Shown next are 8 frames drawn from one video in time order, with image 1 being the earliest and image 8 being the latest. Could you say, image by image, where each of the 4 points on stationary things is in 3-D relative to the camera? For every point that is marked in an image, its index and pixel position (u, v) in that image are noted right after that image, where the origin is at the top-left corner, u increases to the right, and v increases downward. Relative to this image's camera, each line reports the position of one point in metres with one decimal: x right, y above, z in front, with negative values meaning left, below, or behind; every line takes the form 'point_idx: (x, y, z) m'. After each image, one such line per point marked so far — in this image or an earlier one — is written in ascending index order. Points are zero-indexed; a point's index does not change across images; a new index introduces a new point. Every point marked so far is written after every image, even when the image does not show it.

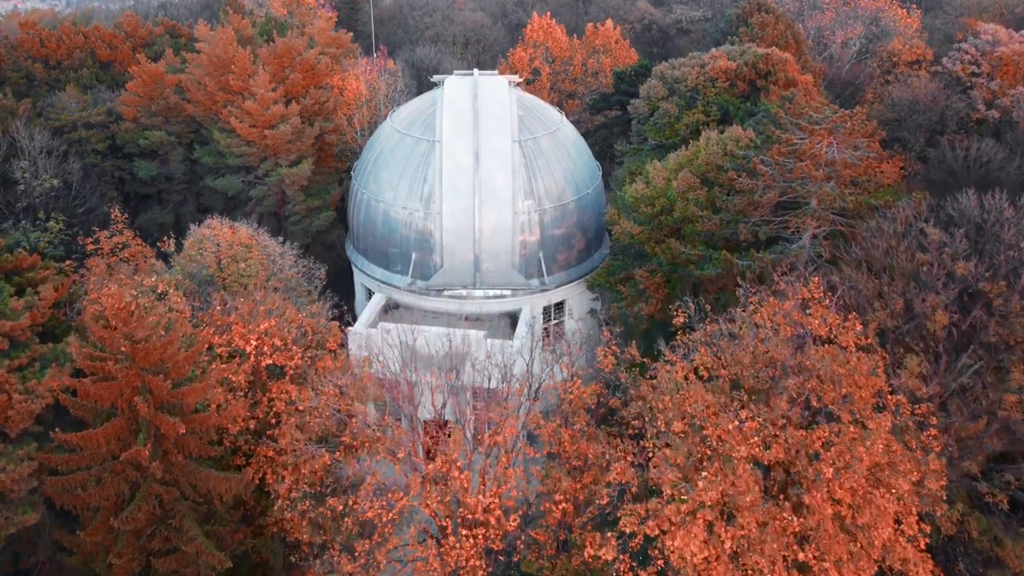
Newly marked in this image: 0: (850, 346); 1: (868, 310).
0: (+6.6, -1.1, +15.6) m
1: (+8.7, -0.5, +19.6) m
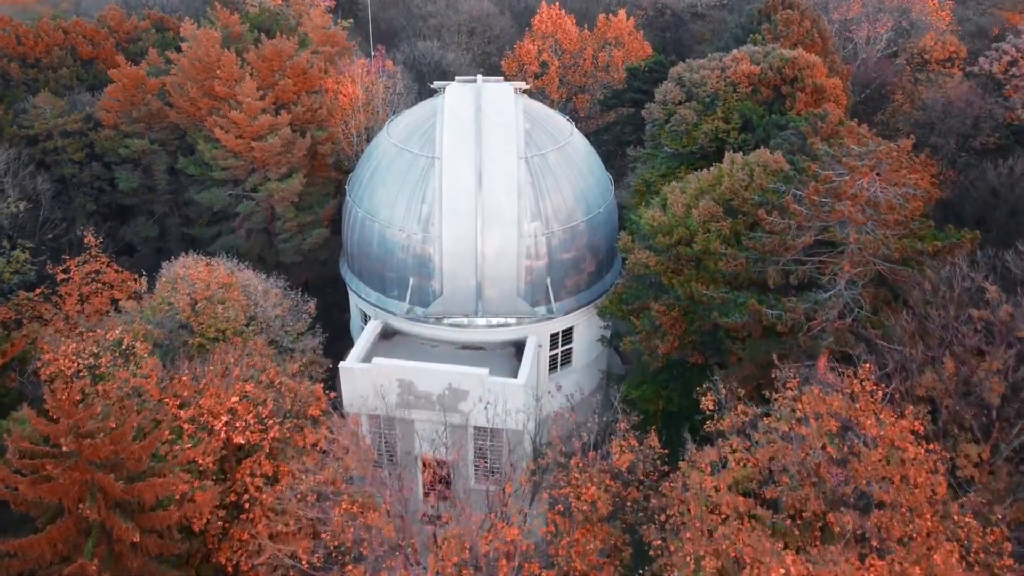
0: (+6.6, -2.7, +13.4) m
1: (+8.8, -2.0, +17.4) m
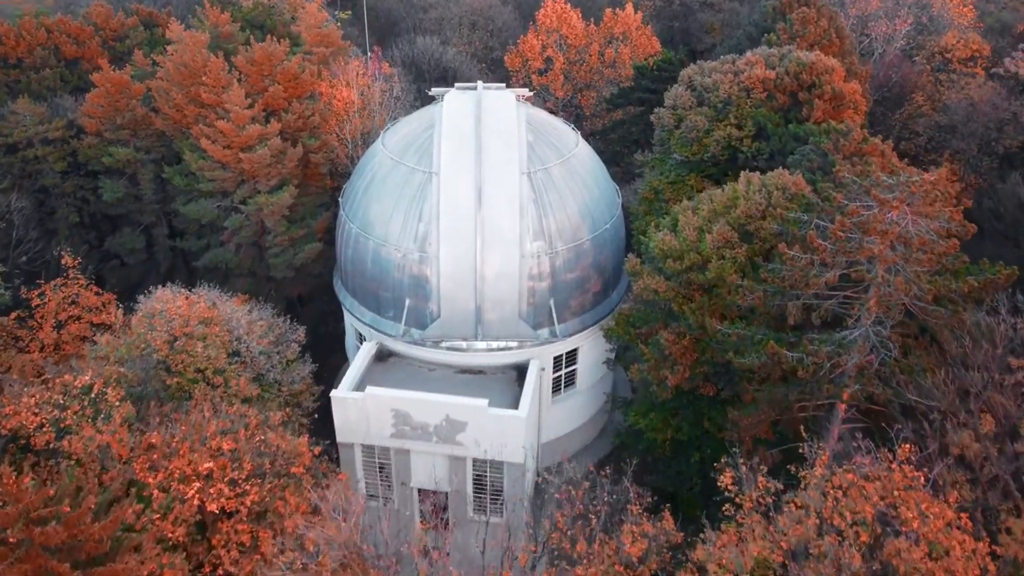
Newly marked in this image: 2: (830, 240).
0: (+6.6, -3.9, +11.9) m
1: (+8.8, -3.1, +15.9) m
2: (+7.7, +1.1, +19.4) m
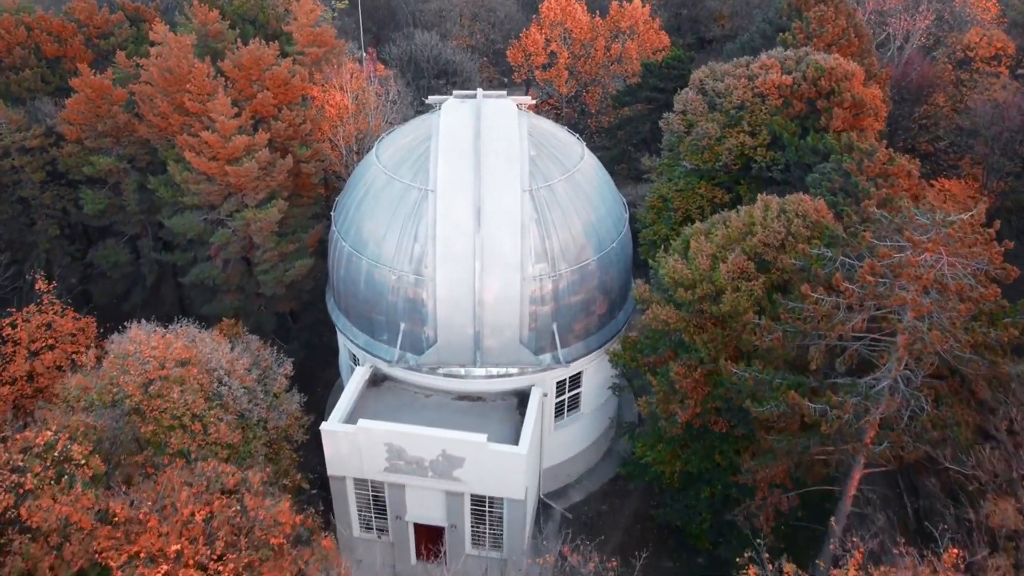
0: (+6.6, -5.1, +10.5) m
1: (+8.8, -4.2, +14.4) m
2: (+7.7, +0.1, +17.9) m
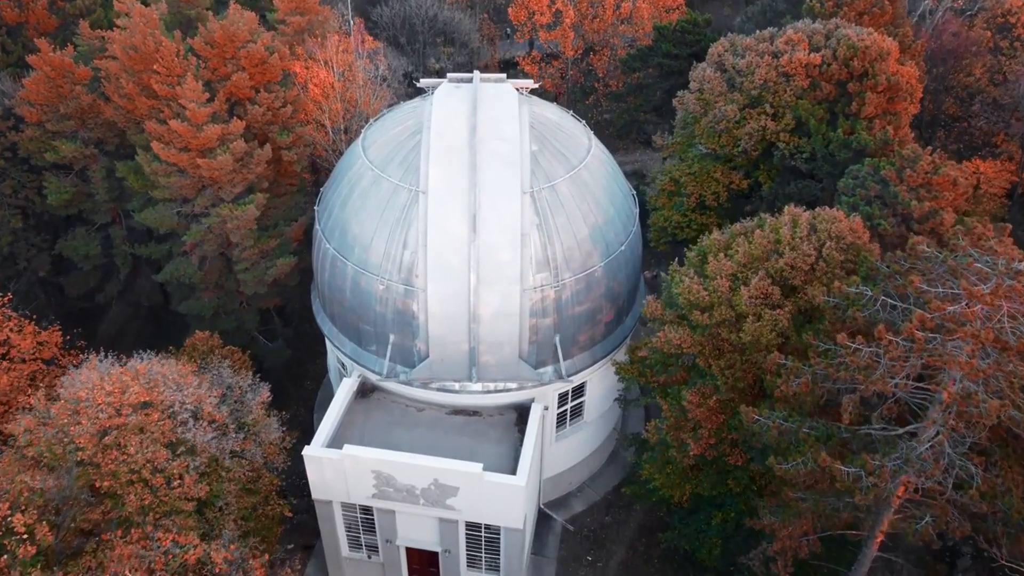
0: (+6.4, -6.7, +8.8) m
1: (+8.7, -5.5, +12.6) m
2: (+7.7, -0.9, +15.7) m
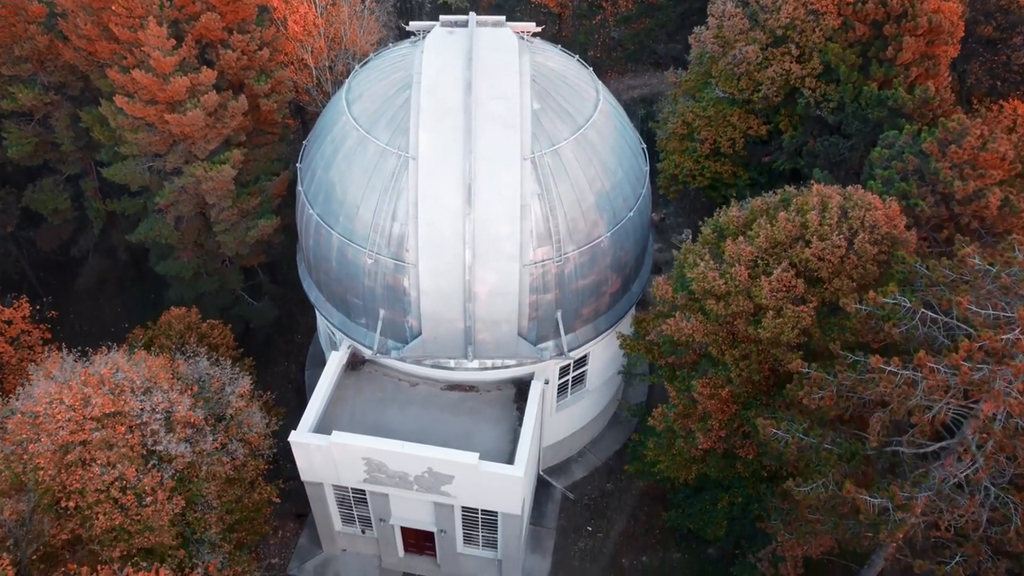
0: (+6.3, -7.9, +7.9) m
1: (+8.6, -6.2, +11.5) m
2: (+7.6, -1.3, +14.0) m
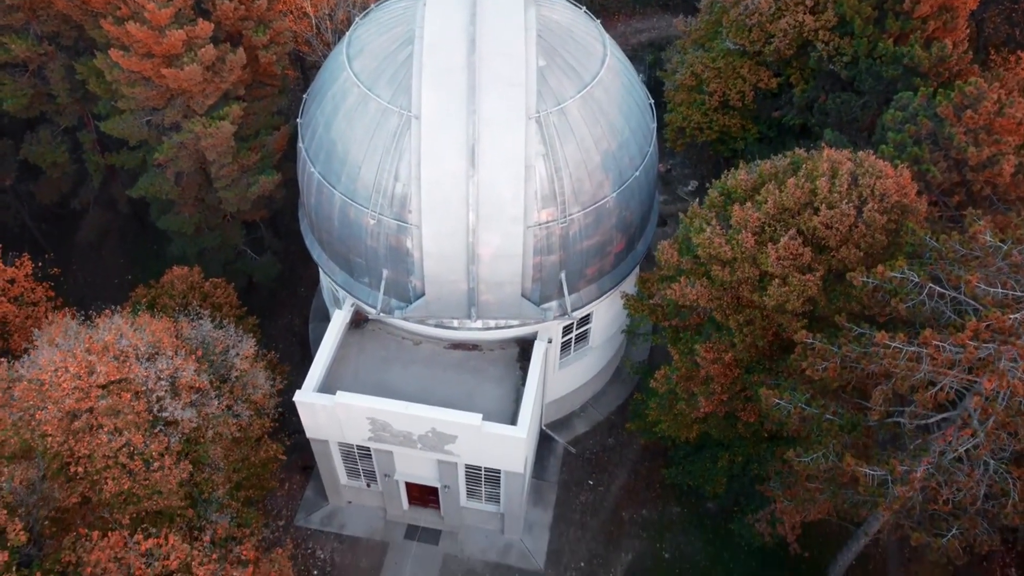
0: (+6.3, -7.9, +8.4) m
1: (+8.6, -6.0, +11.9) m
2: (+7.7, -0.9, +14.0) m
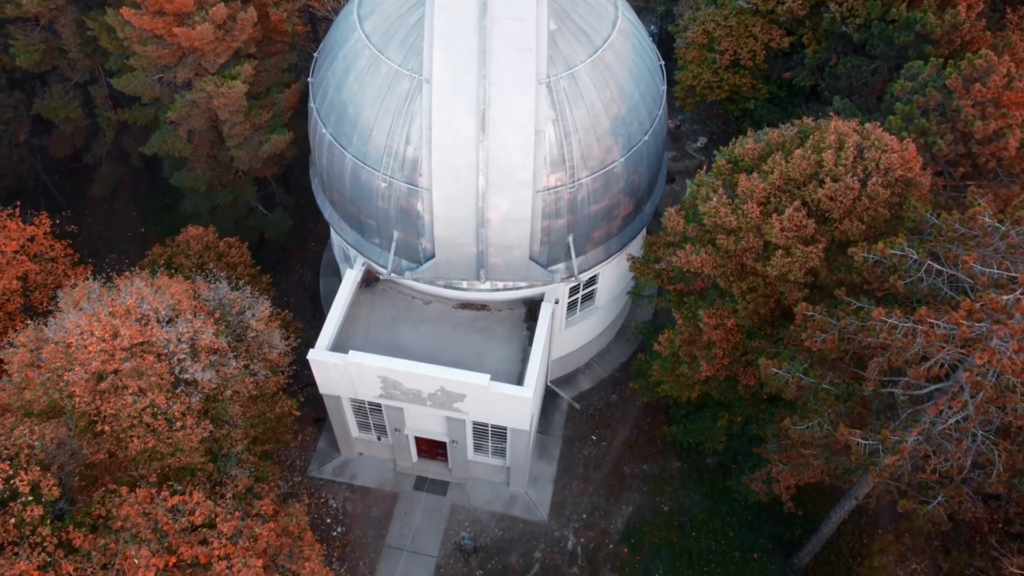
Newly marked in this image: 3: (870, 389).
0: (+6.4, -7.9, +9.3) m
1: (+8.7, -5.8, +12.7) m
2: (+7.8, -0.5, +14.4) m
3: (+7.1, -2.0, +15.7) m
